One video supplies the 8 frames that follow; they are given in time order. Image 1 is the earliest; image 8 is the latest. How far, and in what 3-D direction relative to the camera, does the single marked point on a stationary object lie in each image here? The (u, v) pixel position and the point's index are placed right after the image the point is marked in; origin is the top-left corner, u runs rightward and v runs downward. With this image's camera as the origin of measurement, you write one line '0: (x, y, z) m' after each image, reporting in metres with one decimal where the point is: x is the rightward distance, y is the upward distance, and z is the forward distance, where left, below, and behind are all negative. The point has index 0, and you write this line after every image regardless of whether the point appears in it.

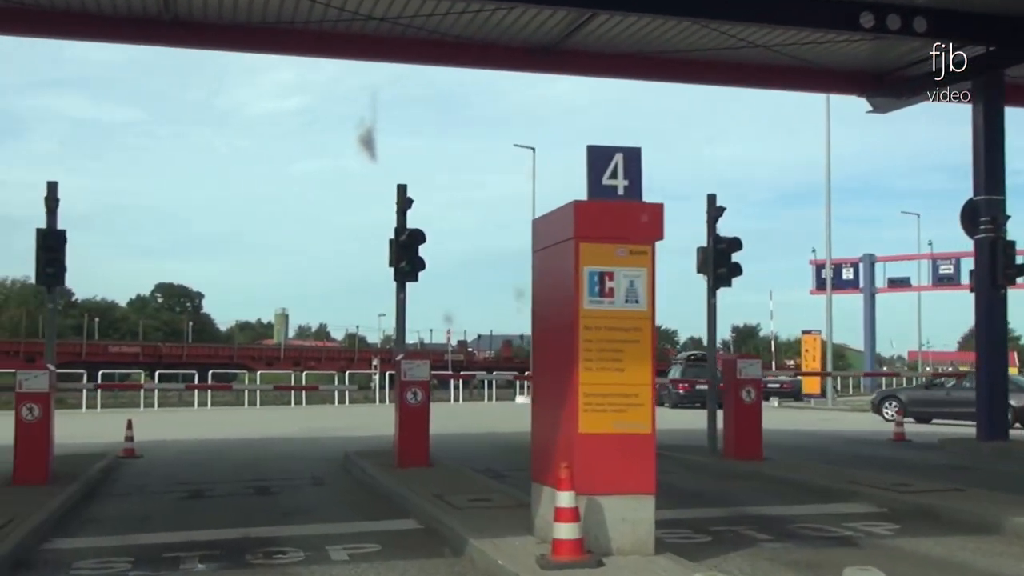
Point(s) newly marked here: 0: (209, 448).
0: (-5.4, -2.9, +18.5) m
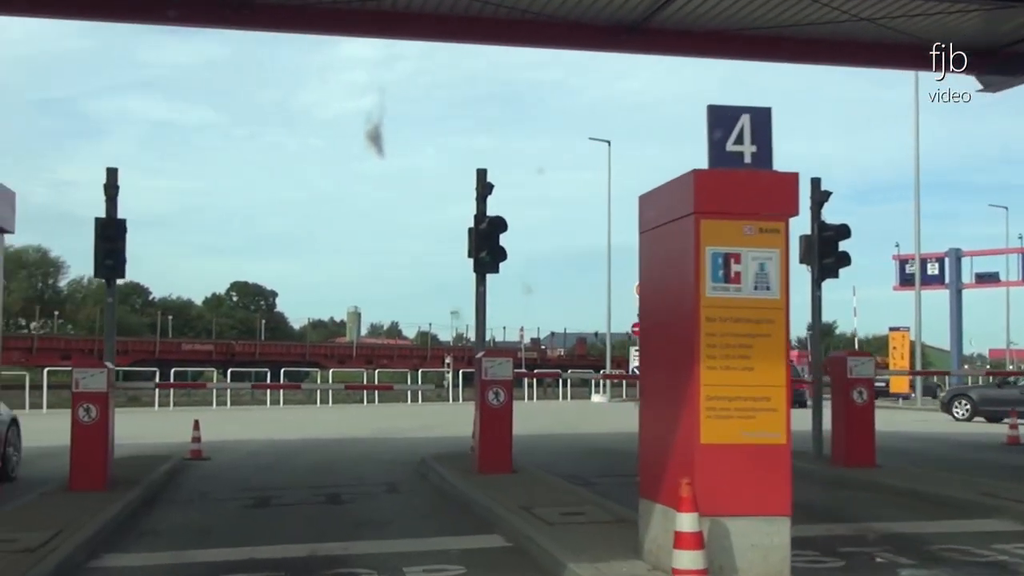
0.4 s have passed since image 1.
0: (-4.0, -2.8, +17.7) m
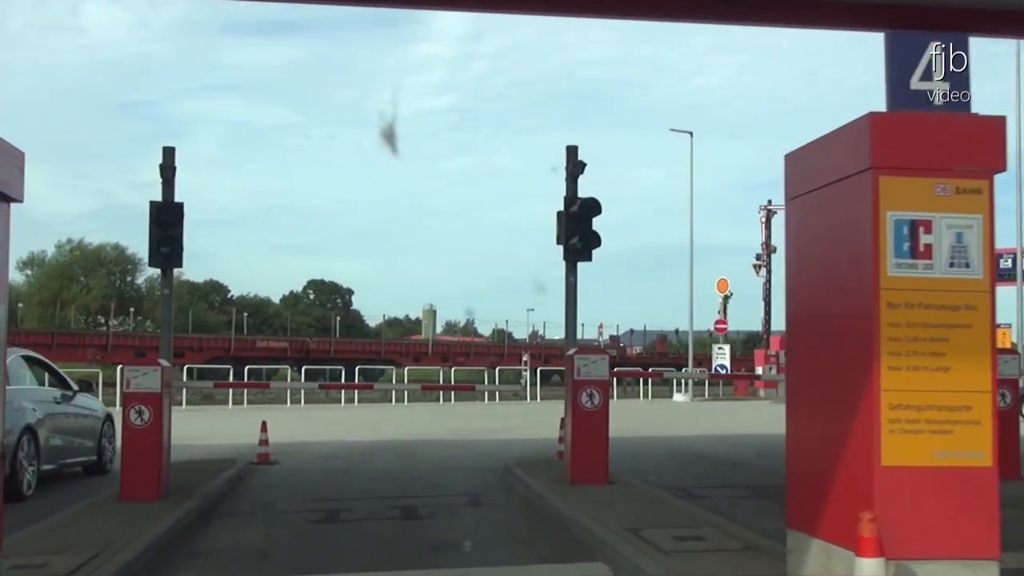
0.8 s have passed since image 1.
0: (-2.6, -2.7, +16.6) m
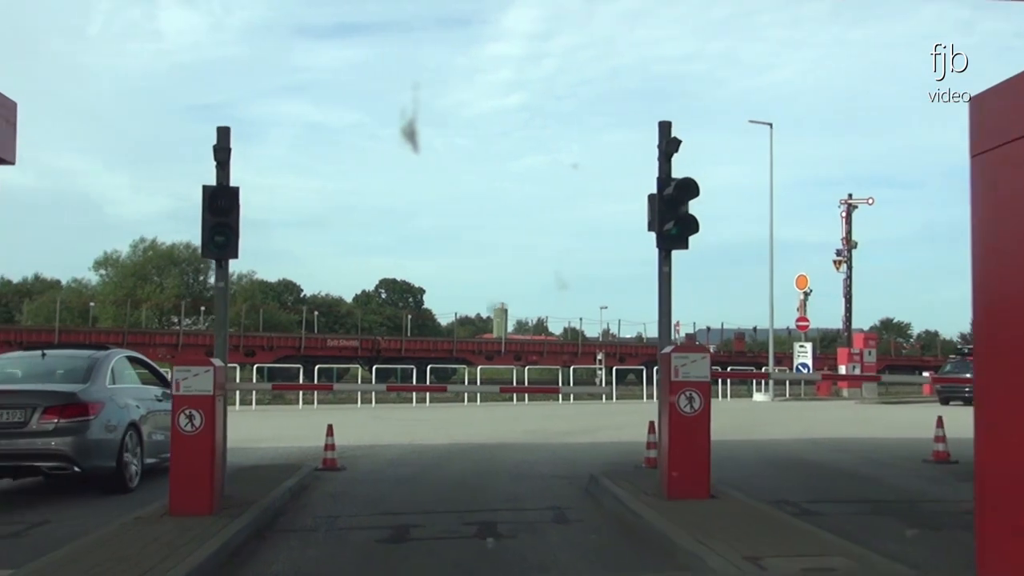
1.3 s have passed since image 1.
0: (-1.3, -2.6, +15.6) m
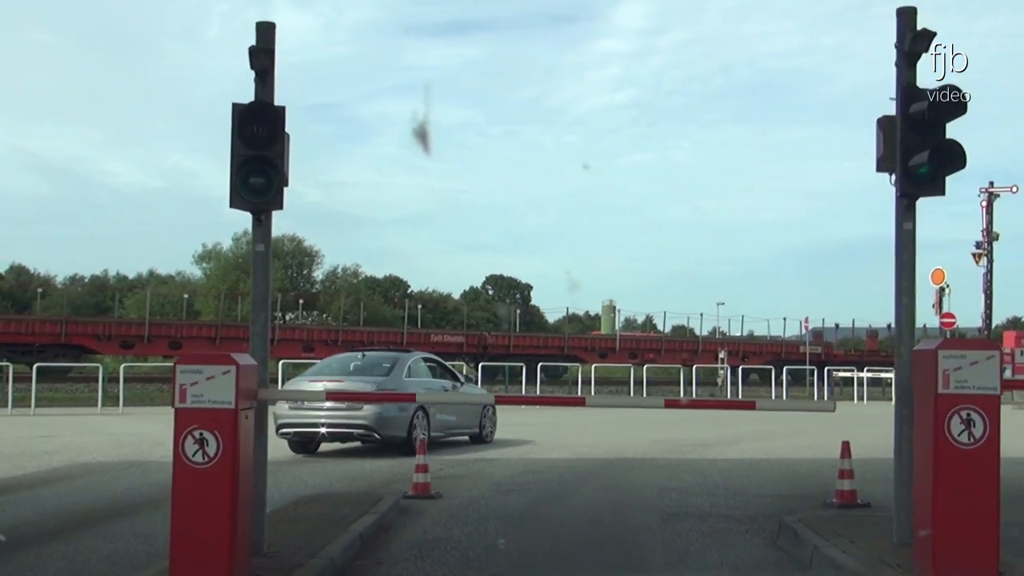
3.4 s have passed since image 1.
0: (+0.4, -2.3, +12.5) m
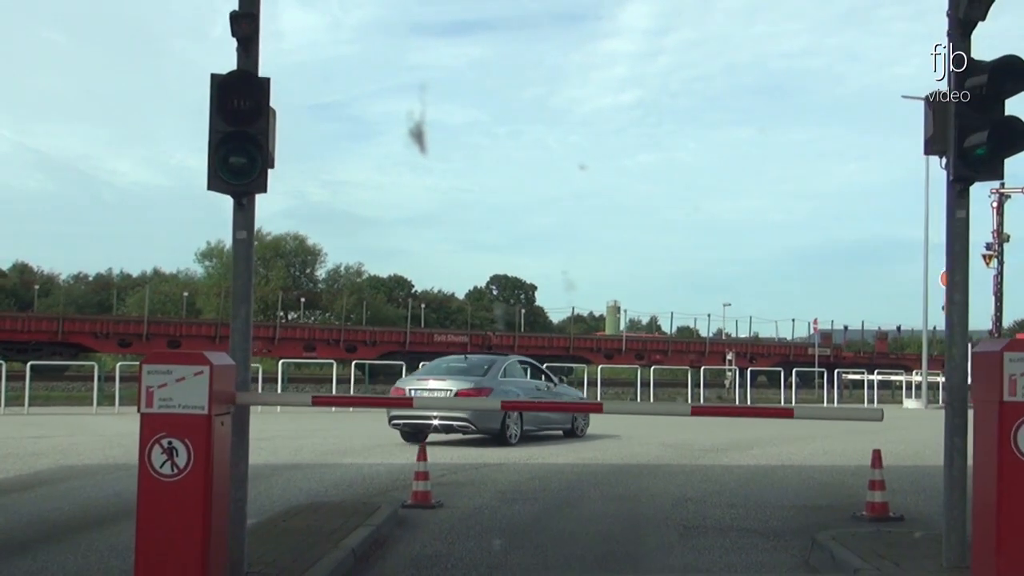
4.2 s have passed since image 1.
0: (+0.4, -2.3, +11.8) m
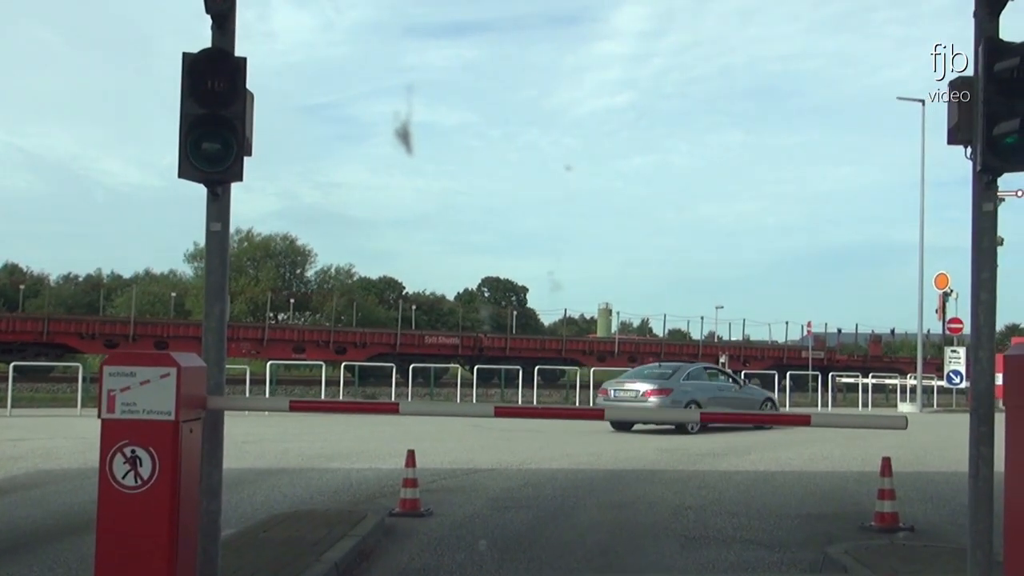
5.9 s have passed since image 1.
0: (+0.3, -2.3, +11.4) m
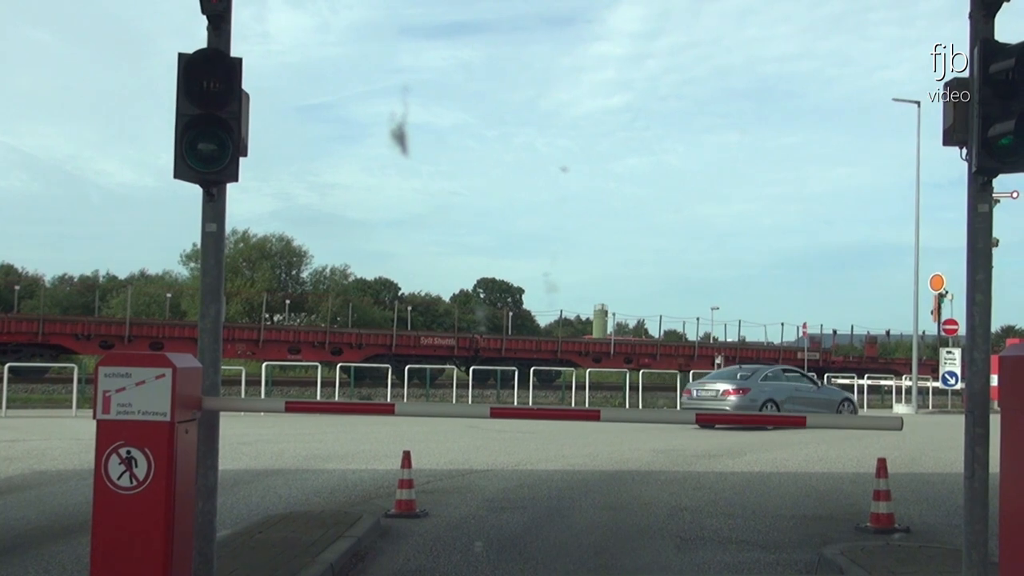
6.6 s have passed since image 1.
0: (+0.3, -2.3, +11.4) m
